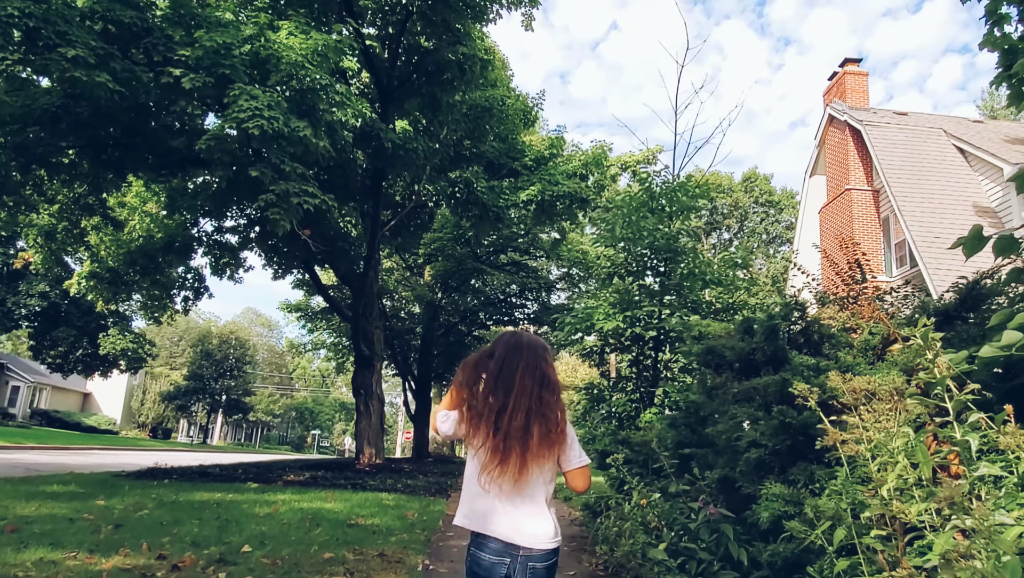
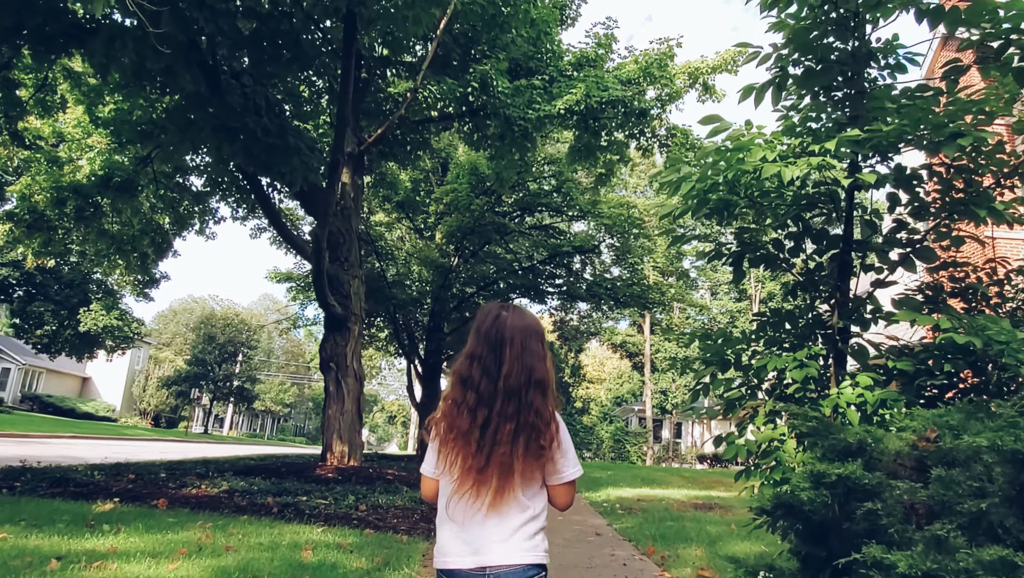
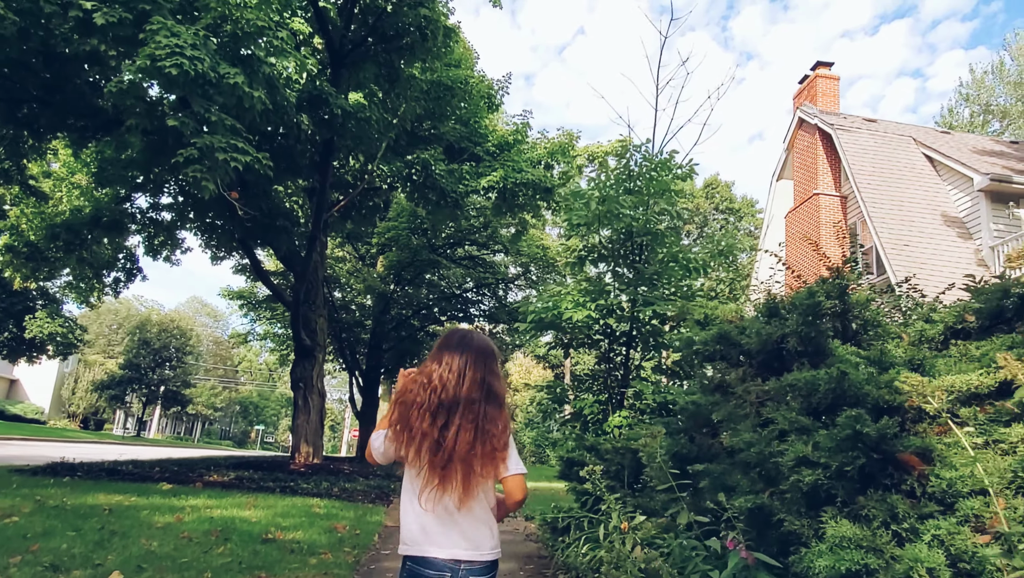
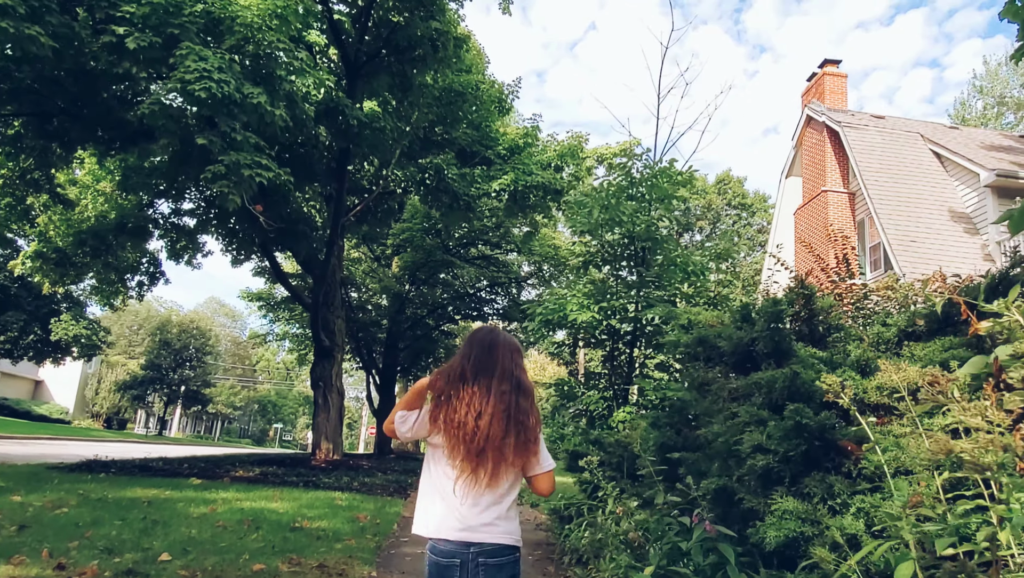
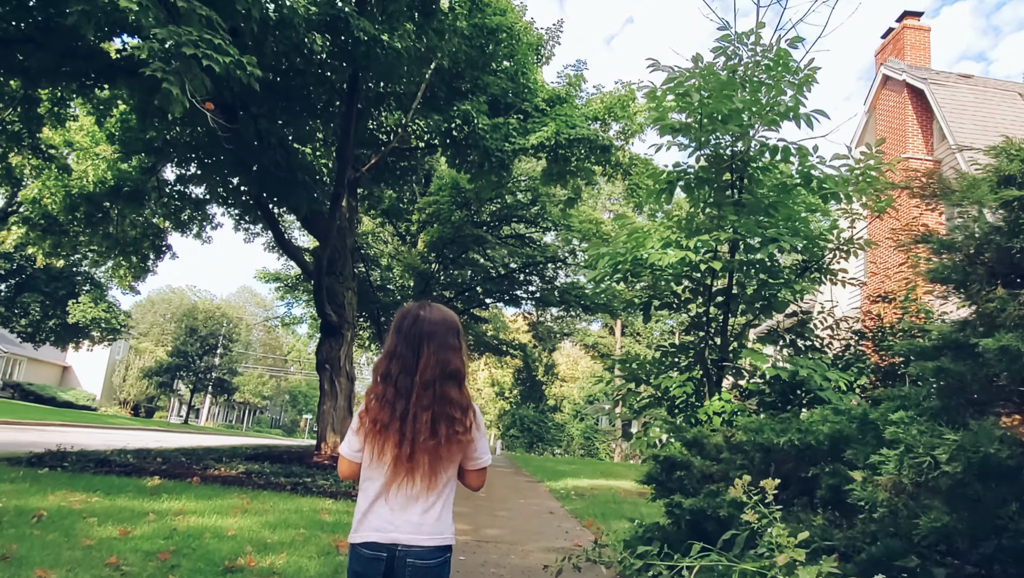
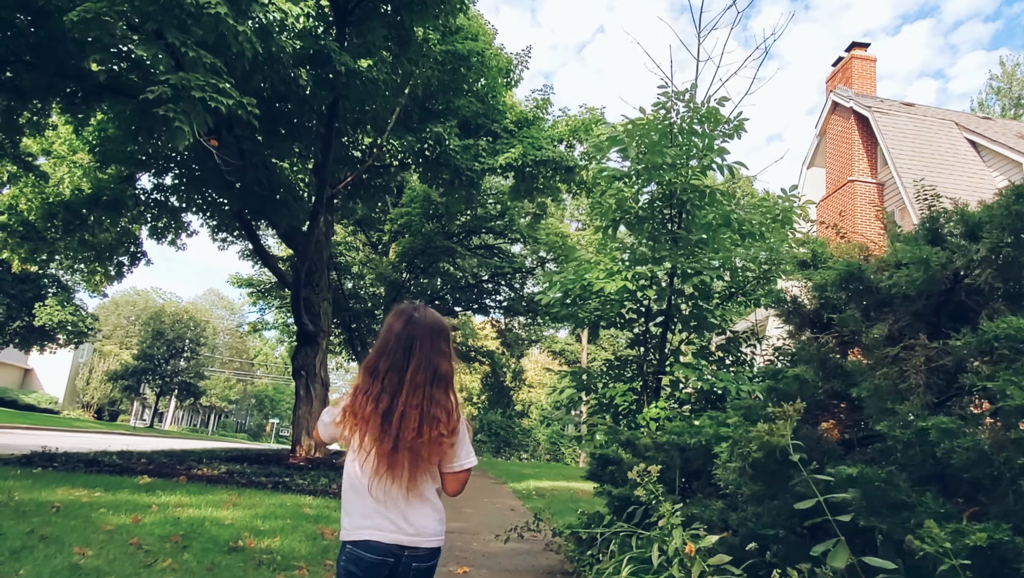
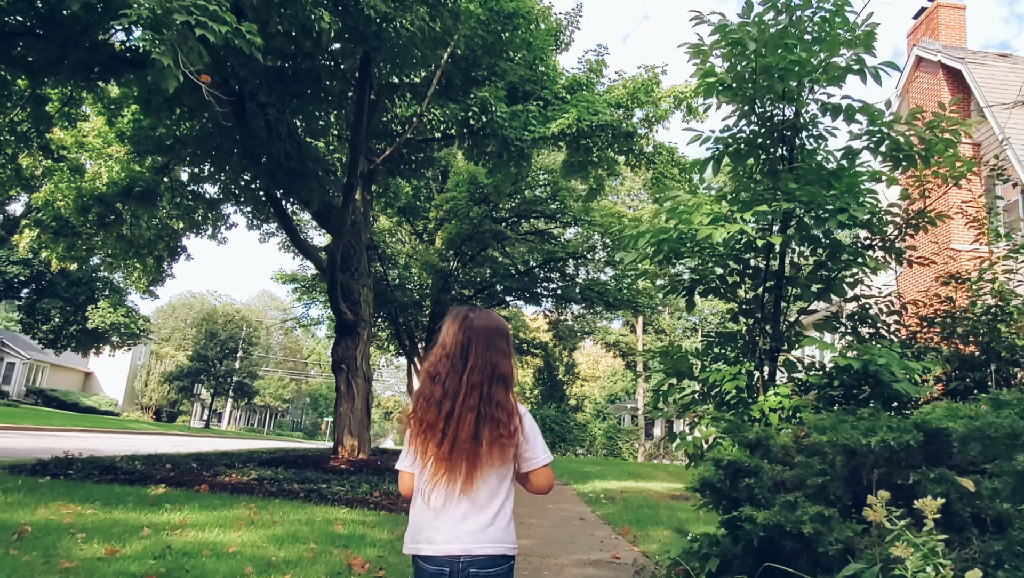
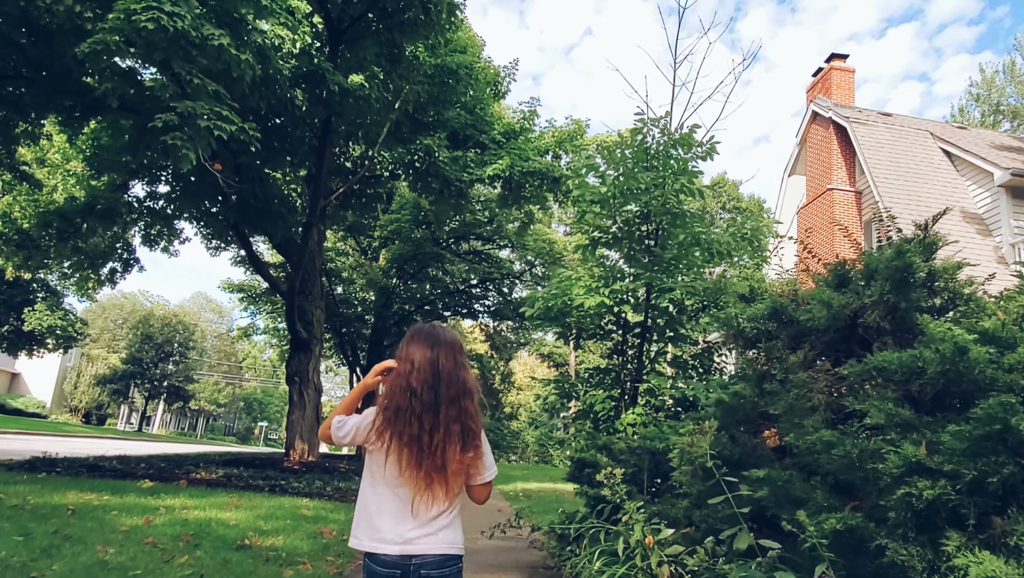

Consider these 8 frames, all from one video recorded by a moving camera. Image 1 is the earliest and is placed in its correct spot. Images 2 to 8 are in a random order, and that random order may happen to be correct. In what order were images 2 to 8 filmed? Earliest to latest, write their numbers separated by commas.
4, 3, 8, 6, 5, 7, 2
